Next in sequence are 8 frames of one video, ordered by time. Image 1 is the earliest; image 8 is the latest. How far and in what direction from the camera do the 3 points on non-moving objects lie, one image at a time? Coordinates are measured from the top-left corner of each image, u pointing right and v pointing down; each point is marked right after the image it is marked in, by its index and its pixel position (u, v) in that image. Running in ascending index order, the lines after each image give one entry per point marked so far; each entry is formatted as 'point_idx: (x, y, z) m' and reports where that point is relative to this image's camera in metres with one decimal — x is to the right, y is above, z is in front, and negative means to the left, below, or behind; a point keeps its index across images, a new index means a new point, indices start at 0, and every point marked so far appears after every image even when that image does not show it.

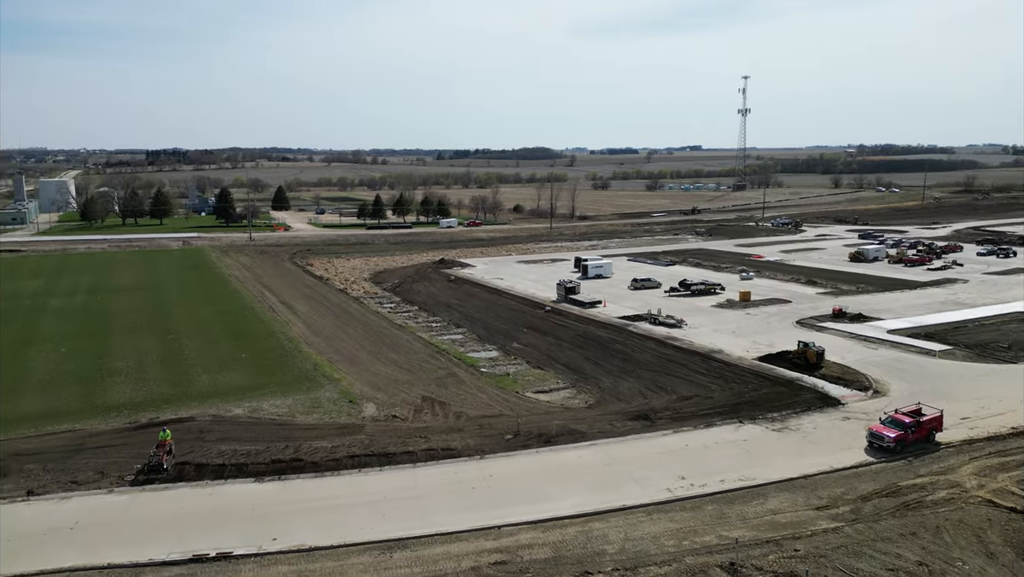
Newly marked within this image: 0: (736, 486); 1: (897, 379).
0: (+3.6, -3.2, +11.5) m
1: (+8.9, -2.1, +16.5) m
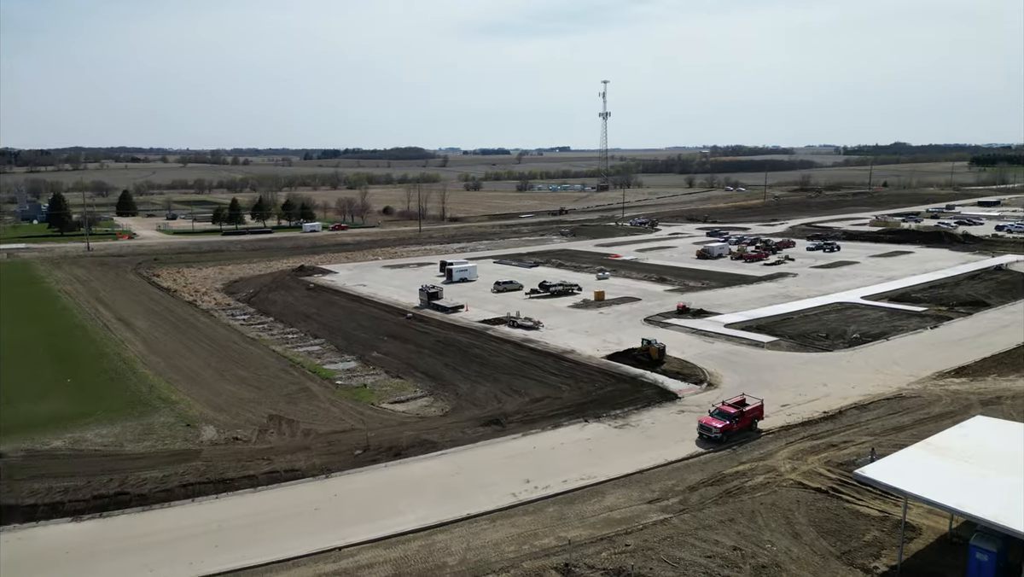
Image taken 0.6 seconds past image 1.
0: (+1.1, -3.3, +11.9) m
1: (+5.4, -2.0, +17.7) m
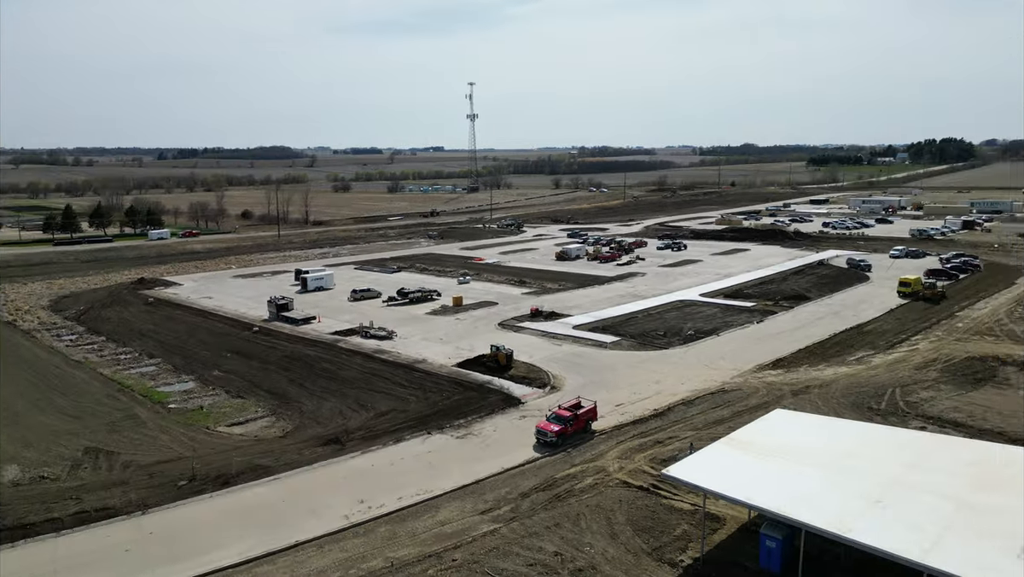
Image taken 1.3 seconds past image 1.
0: (-1.7, -3.6, +11.8) m
1: (+1.6, -2.2, +18.3) m
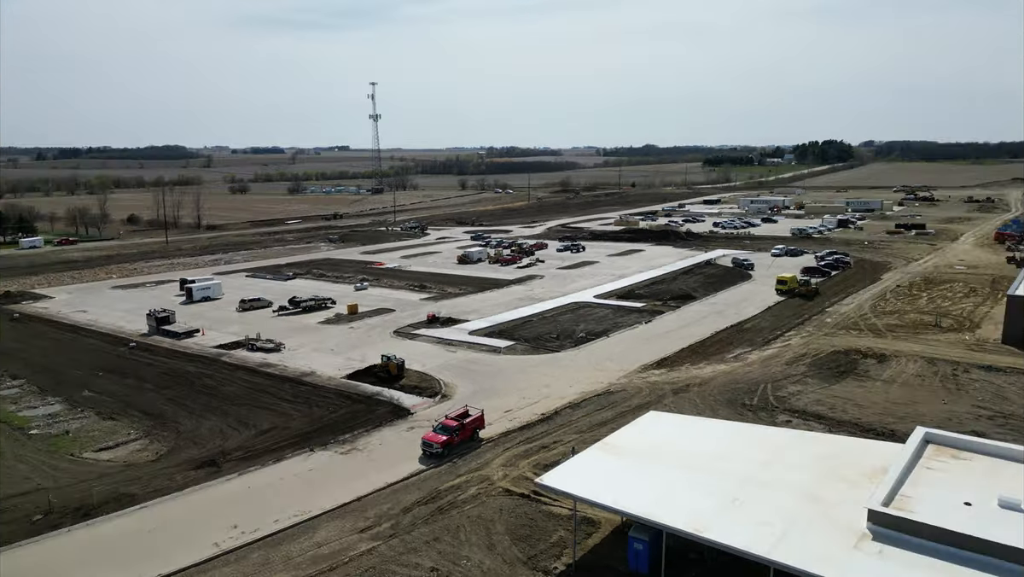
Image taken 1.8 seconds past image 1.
0: (-3.6, -3.8, +11.5) m
1: (-1.2, -2.4, +18.3) m
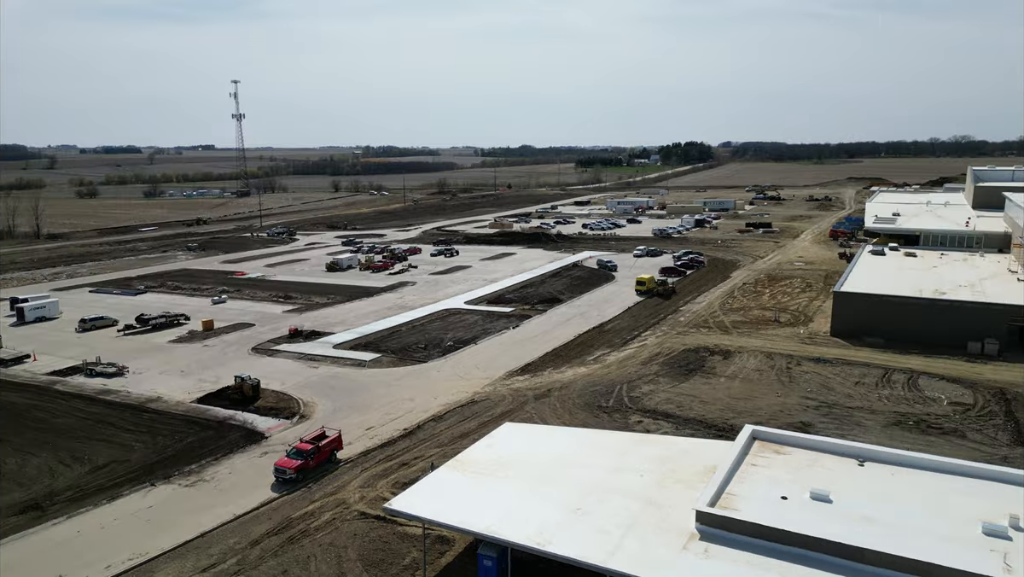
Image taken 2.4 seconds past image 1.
0: (-5.9, -4.2, +10.7) m
1: (-4.7, -2.7, +17.8) m
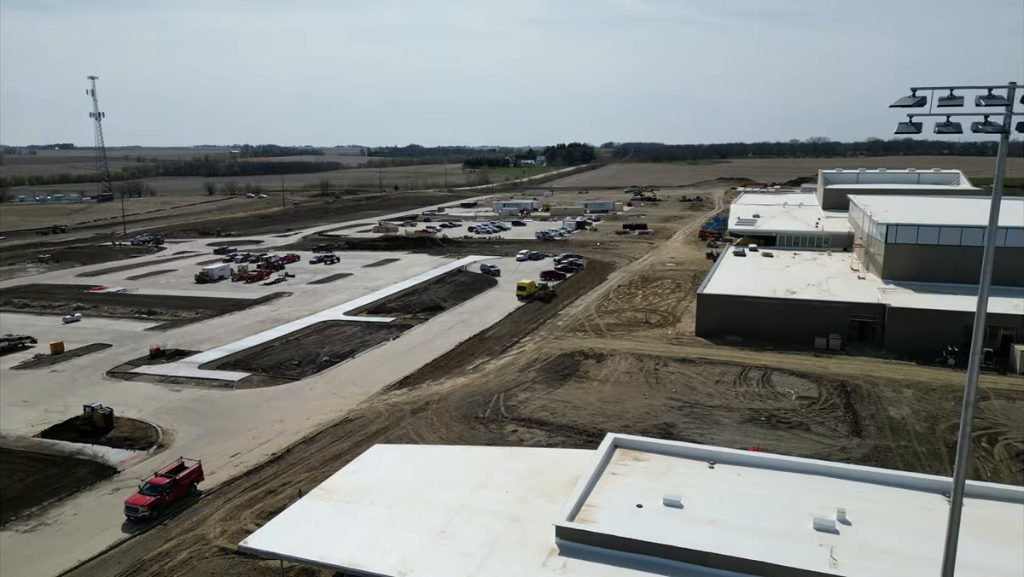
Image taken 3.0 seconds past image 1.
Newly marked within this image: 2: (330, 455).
0: (-7.8, -4.7, +9.6) m
1: (-7.7, -3.2, +16.8) m
2: (-3.8, -3.5, +15.0) m
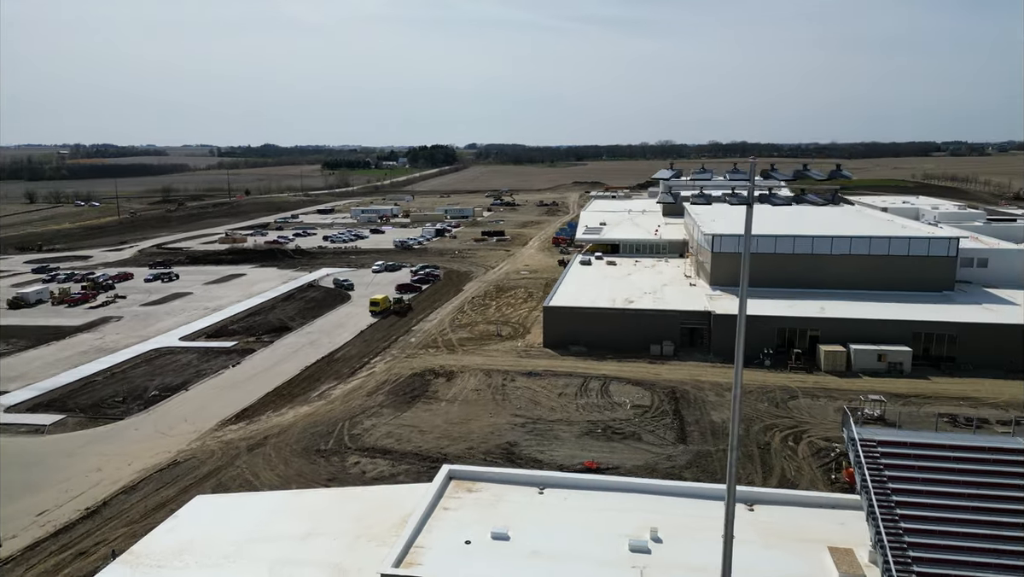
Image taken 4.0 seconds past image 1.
0: (-9.9, -5.6, +8.0) m
1: (-11.2, -4.1, +15.1) m
2: (-7.0, -4.2, +14.0) m
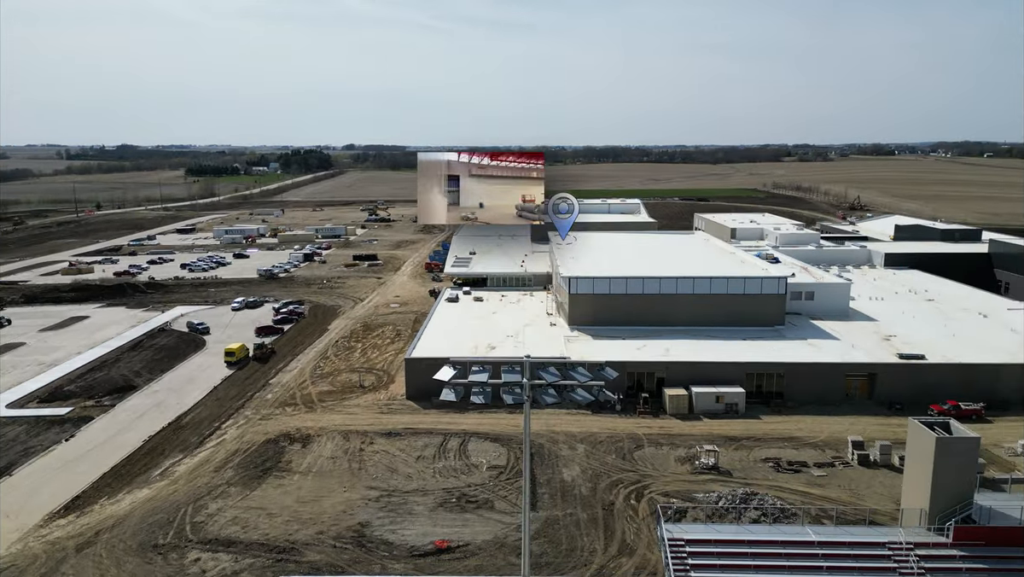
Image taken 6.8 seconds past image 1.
0: (-11.7, -7.5, +6.4) m
1: (-14.2, -6.1, +13.2) m
2: (-9.9, -6.1, +12.7) m
